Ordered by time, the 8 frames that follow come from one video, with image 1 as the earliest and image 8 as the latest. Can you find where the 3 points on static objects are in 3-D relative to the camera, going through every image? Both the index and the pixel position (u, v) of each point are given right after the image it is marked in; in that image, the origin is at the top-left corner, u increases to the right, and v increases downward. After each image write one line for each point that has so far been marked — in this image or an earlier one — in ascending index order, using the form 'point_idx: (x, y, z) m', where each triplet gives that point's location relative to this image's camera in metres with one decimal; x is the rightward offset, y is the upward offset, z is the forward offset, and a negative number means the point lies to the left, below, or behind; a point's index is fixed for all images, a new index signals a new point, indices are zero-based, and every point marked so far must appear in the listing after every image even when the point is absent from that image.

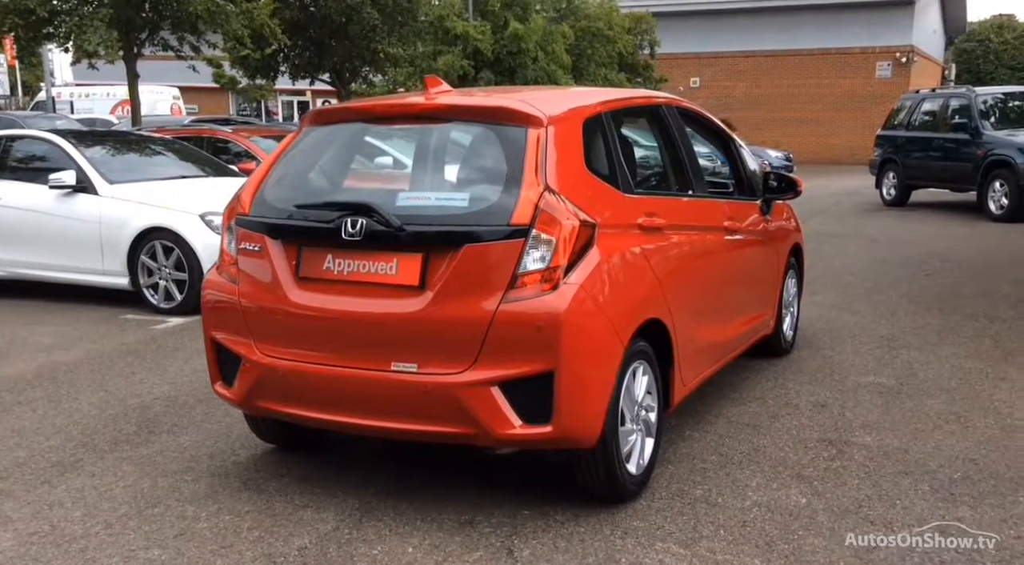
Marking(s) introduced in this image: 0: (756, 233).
0: (+1.4, +0.3, +5.9) m
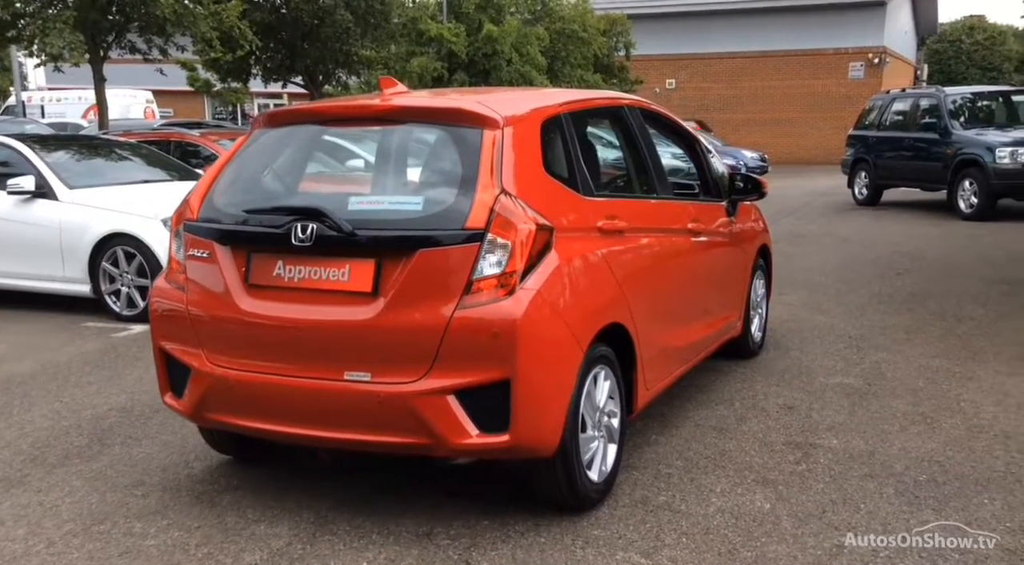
0: (+1.2, +0.3, +5.9) m
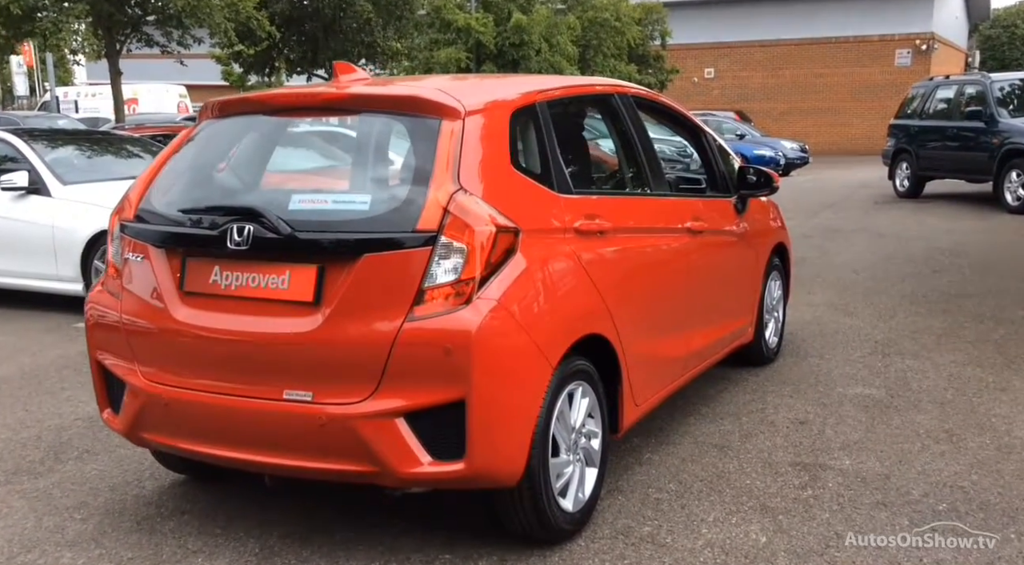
0: (+1.2, +0.3, +5.4) m
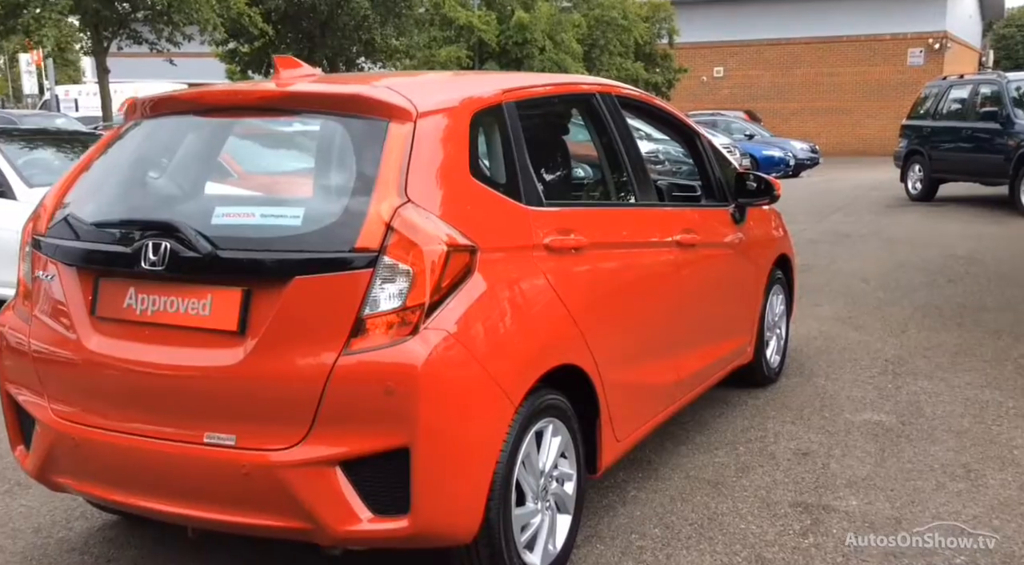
0: (+1.1, +0.2, +5.0) m
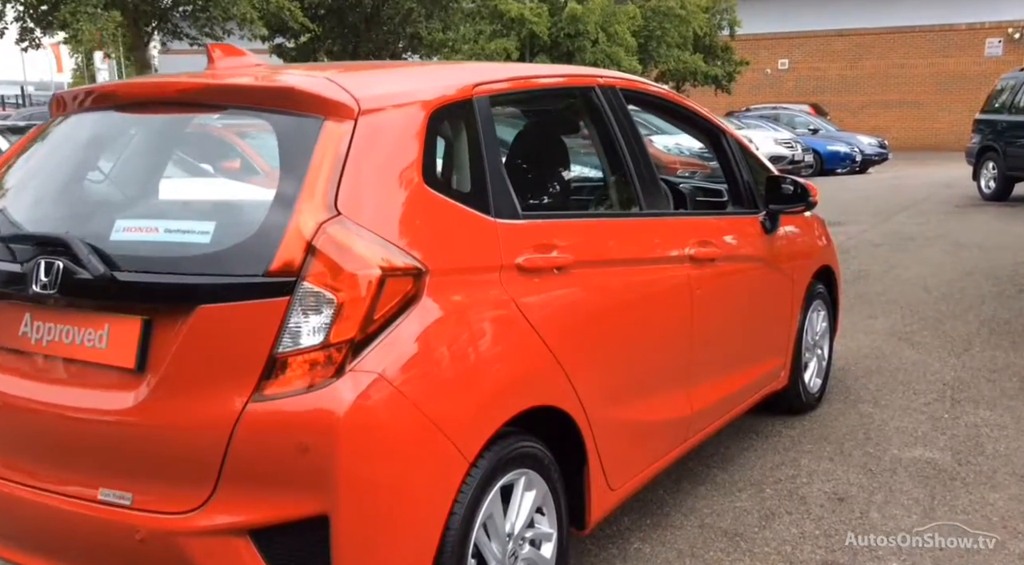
0: (+1.1, +0.1, +4.4) m
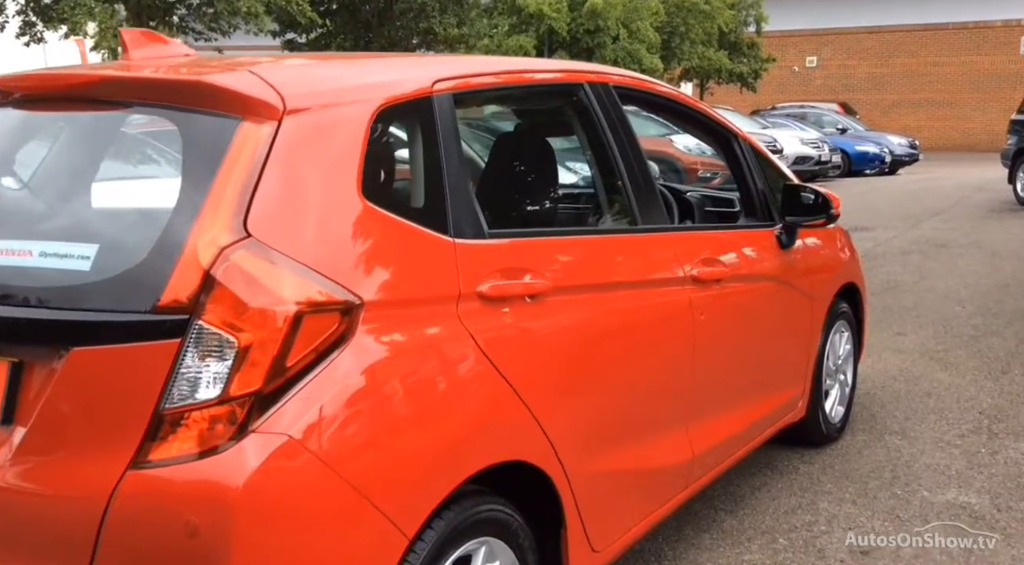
0: (+1.0, 0.0, +3.9) m
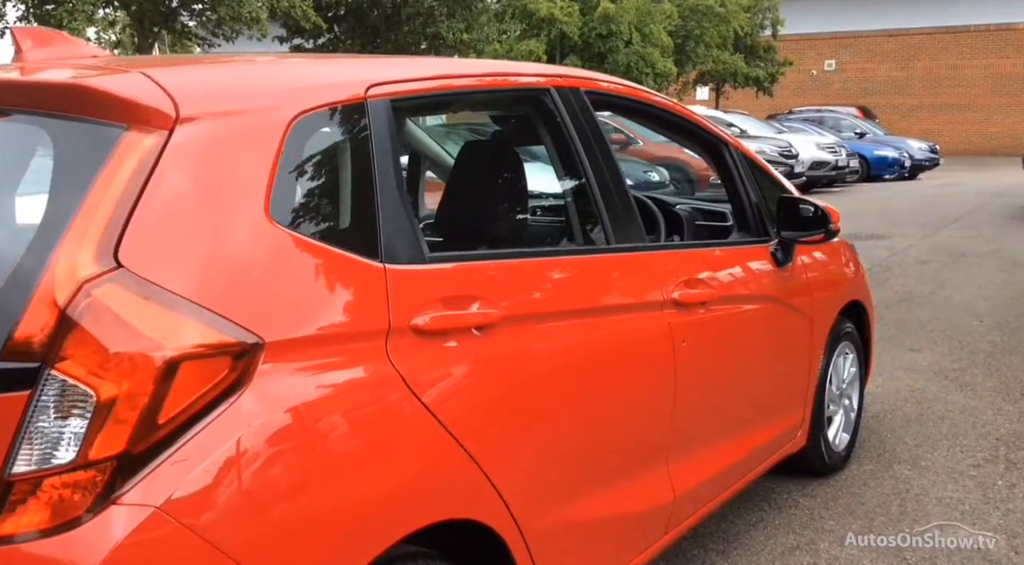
0: (+0.9, -0.1, +3.6) m
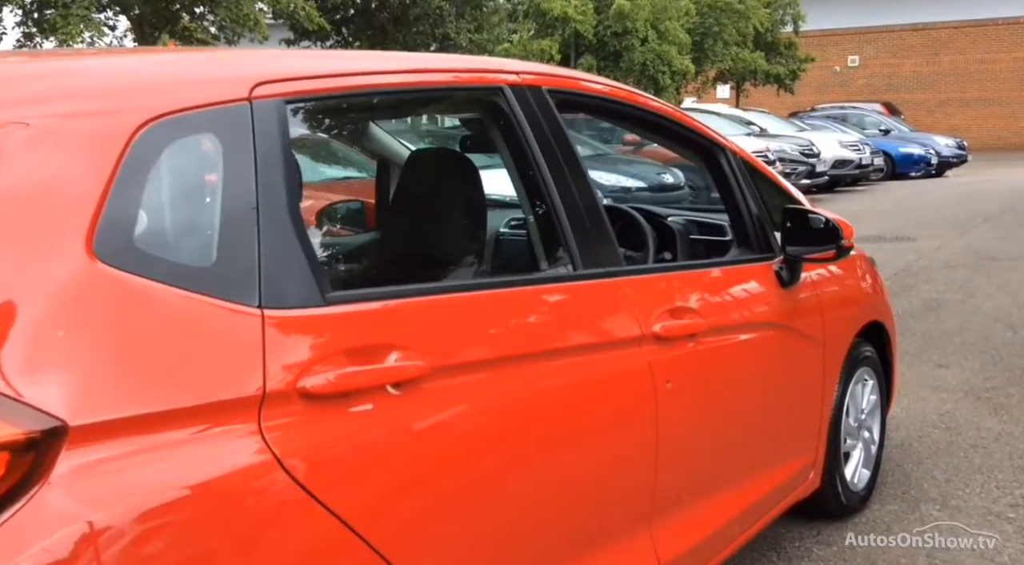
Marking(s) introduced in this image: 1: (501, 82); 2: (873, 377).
0: (+0.8, -0.1, +3.1) m
1: (0.0, +0.5, +2.5) m
2: (+1.5, -0.4, +4.0) m
